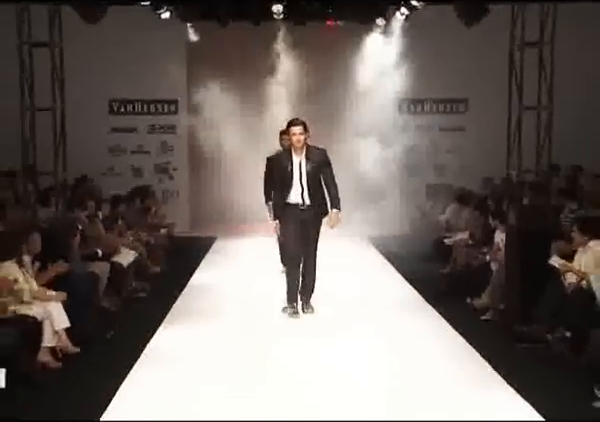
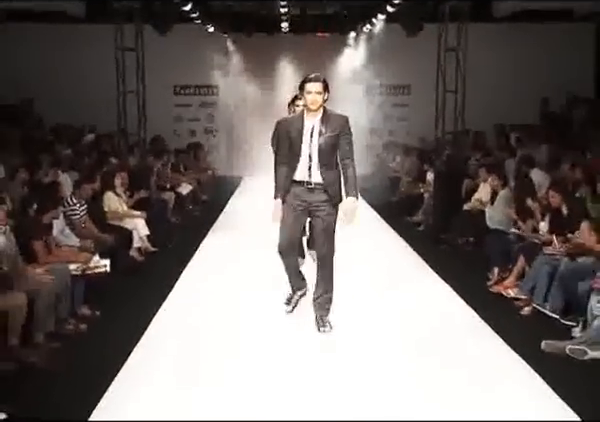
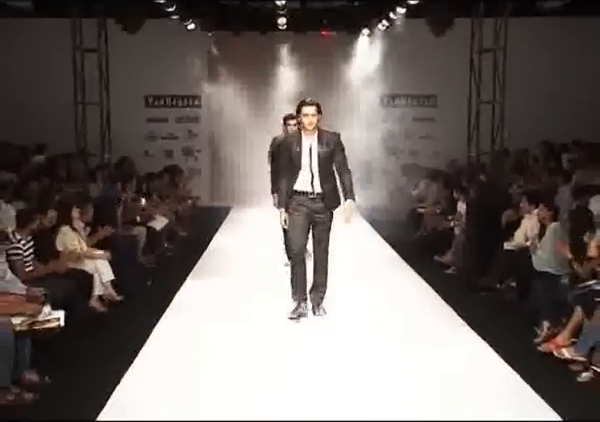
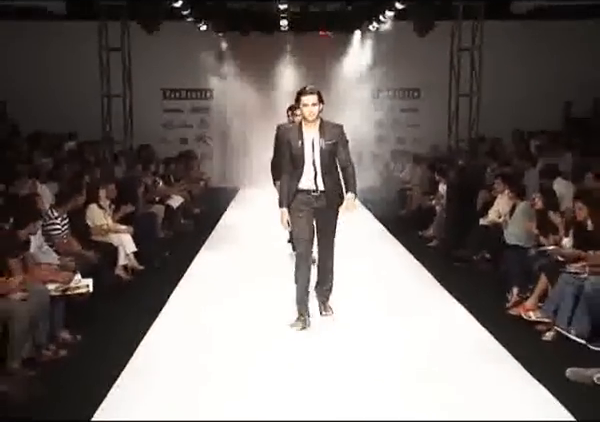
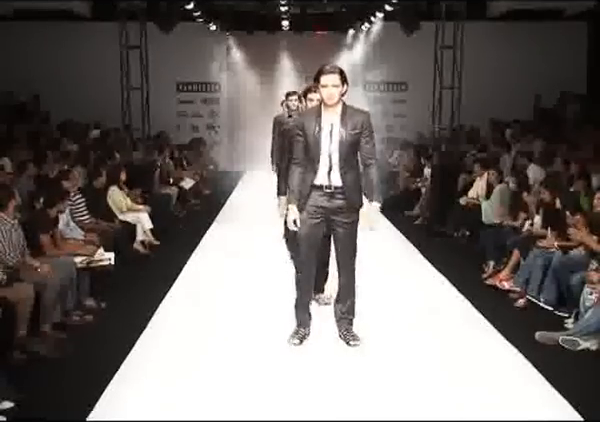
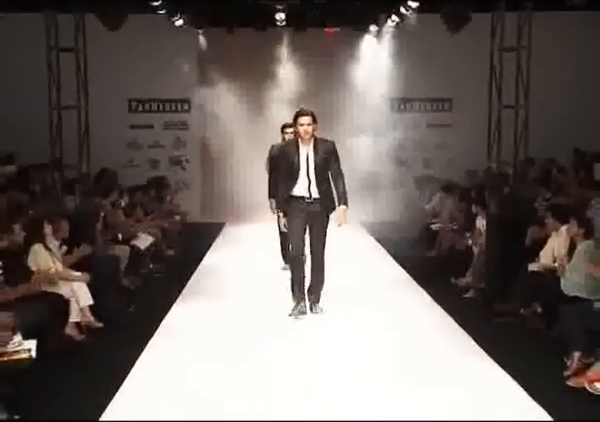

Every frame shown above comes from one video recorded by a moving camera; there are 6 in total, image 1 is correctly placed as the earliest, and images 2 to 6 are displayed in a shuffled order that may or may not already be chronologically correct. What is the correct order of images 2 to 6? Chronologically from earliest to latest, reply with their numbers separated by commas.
6, 3, 4, 2, 5
